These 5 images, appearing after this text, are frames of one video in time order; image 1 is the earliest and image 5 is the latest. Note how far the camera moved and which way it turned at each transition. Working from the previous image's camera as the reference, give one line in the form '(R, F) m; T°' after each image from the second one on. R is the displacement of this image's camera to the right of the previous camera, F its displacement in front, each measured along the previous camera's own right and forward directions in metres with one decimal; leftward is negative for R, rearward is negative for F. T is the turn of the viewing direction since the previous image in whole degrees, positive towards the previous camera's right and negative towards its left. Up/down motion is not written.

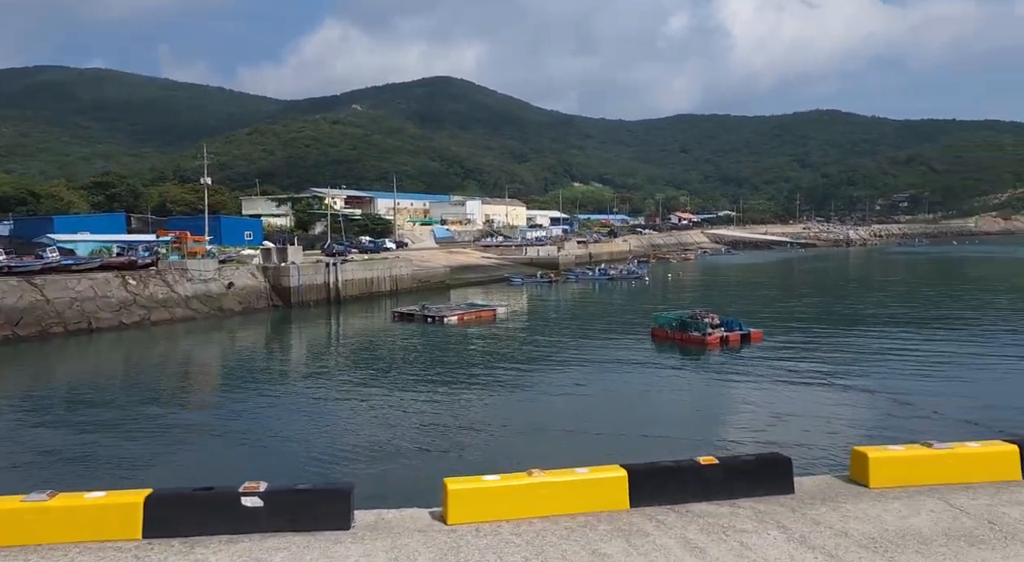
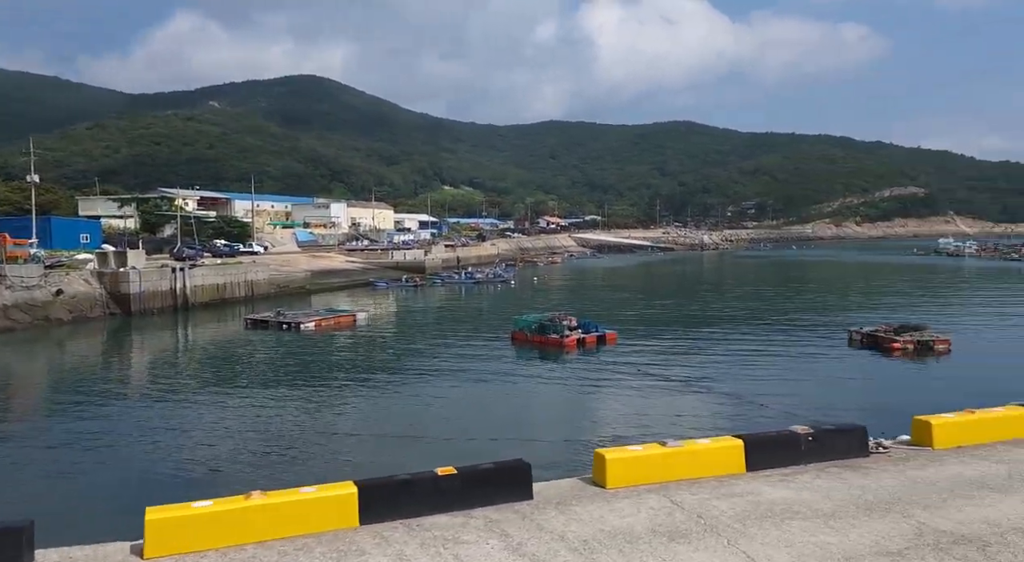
(+0.7, +3.5) m; +9°
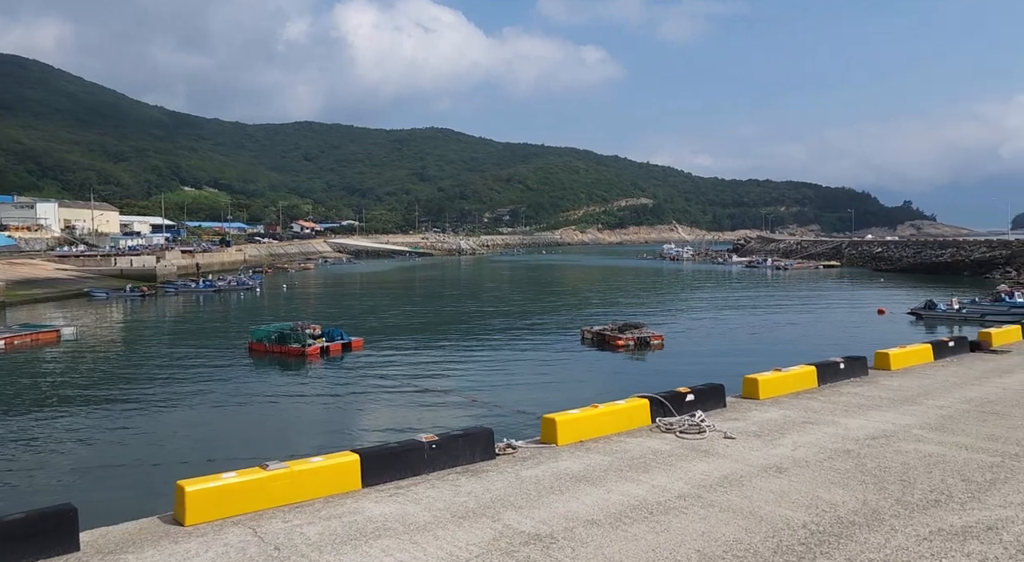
(+0.7, -0.1) m; +17°
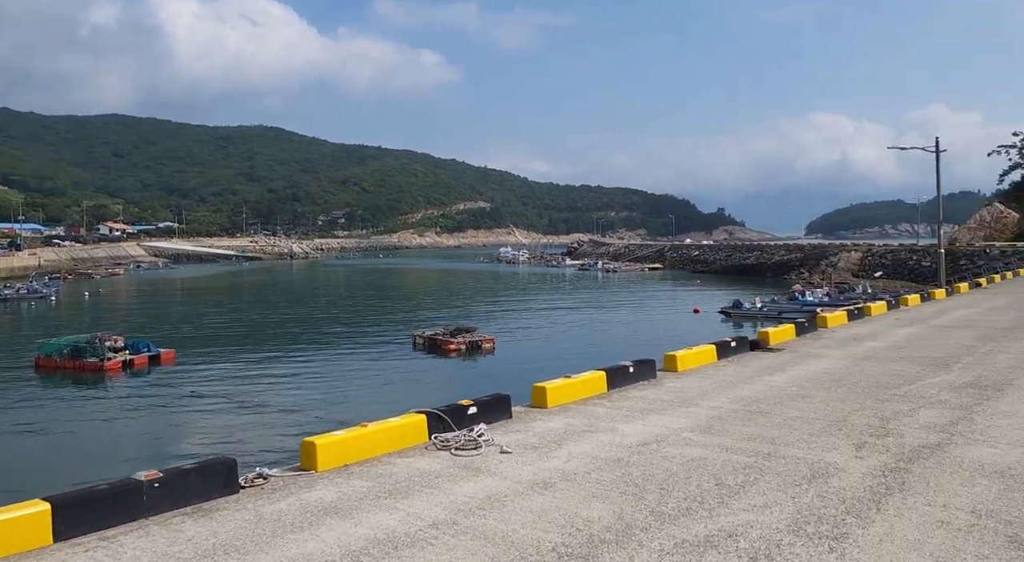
(+0.5, +0.2) m; +12°
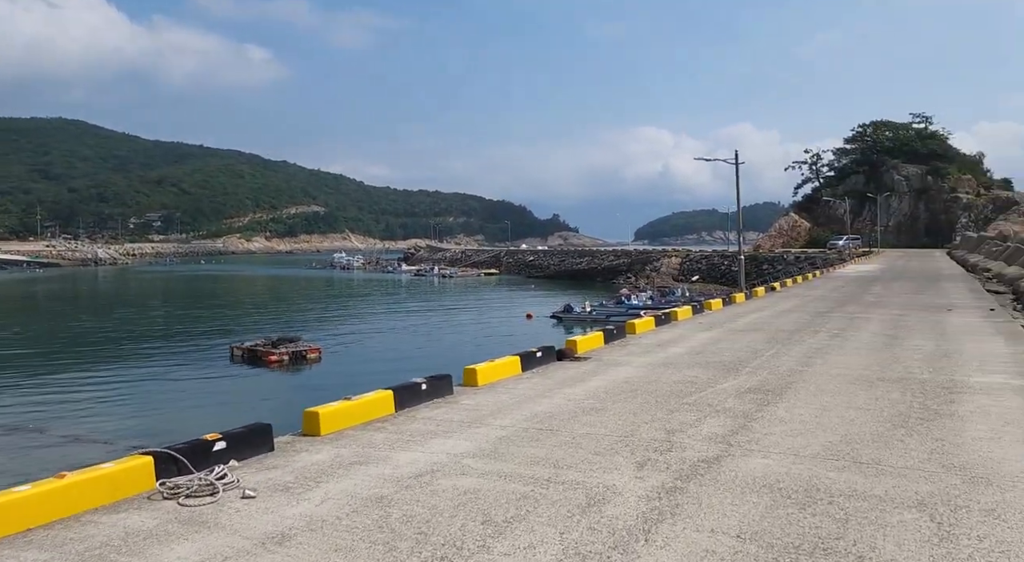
(+0.5, +0.5) m; +12°
